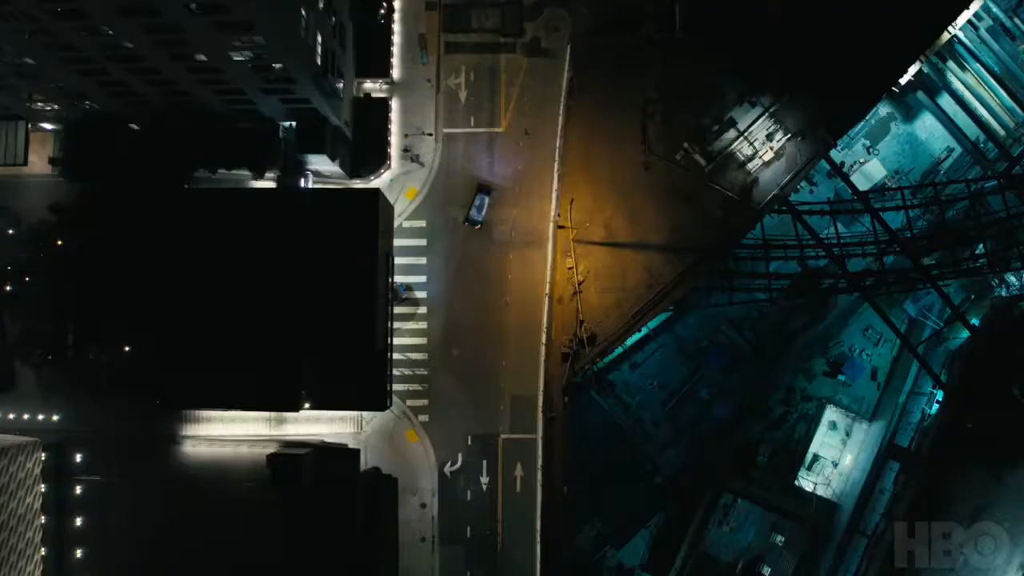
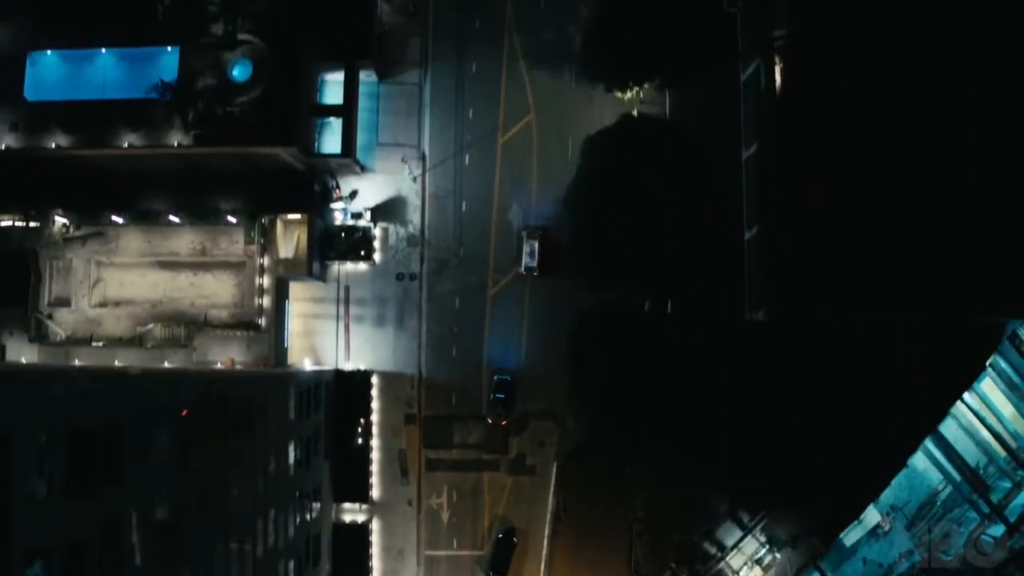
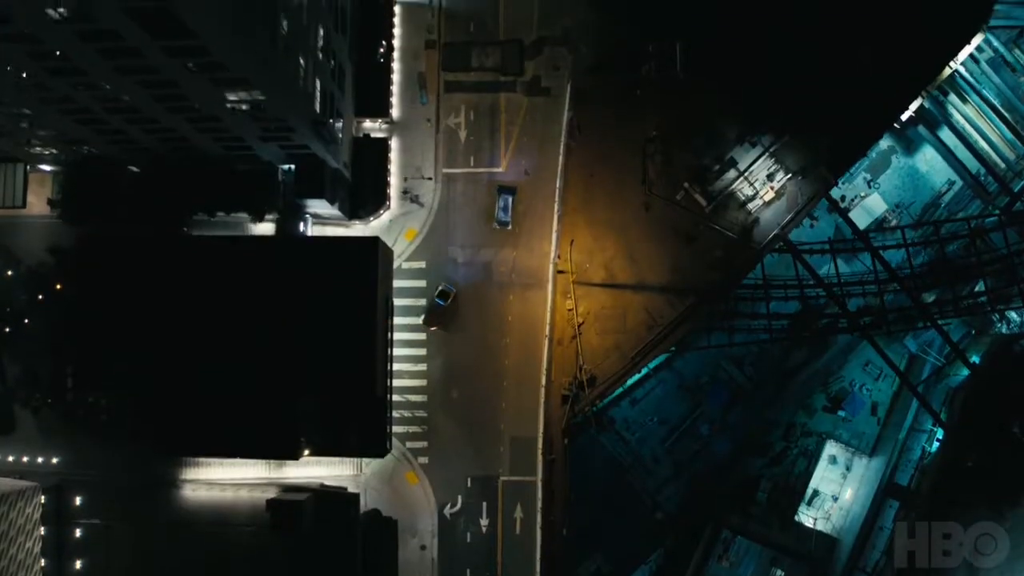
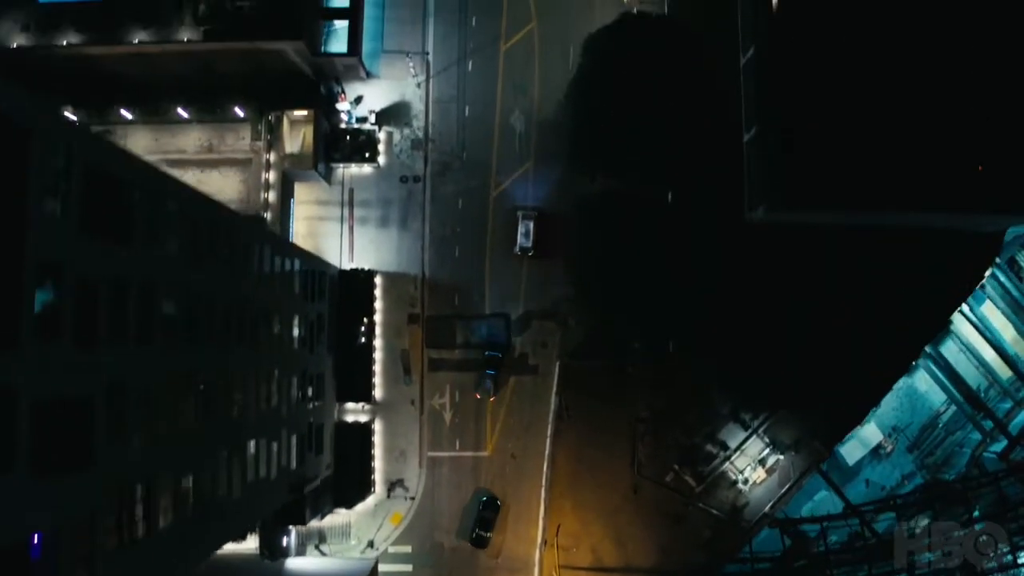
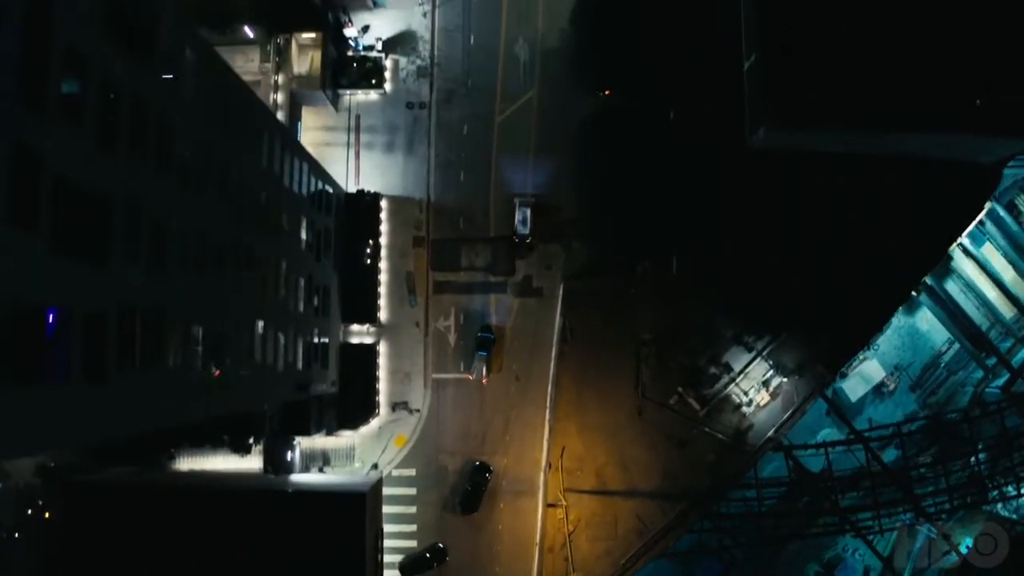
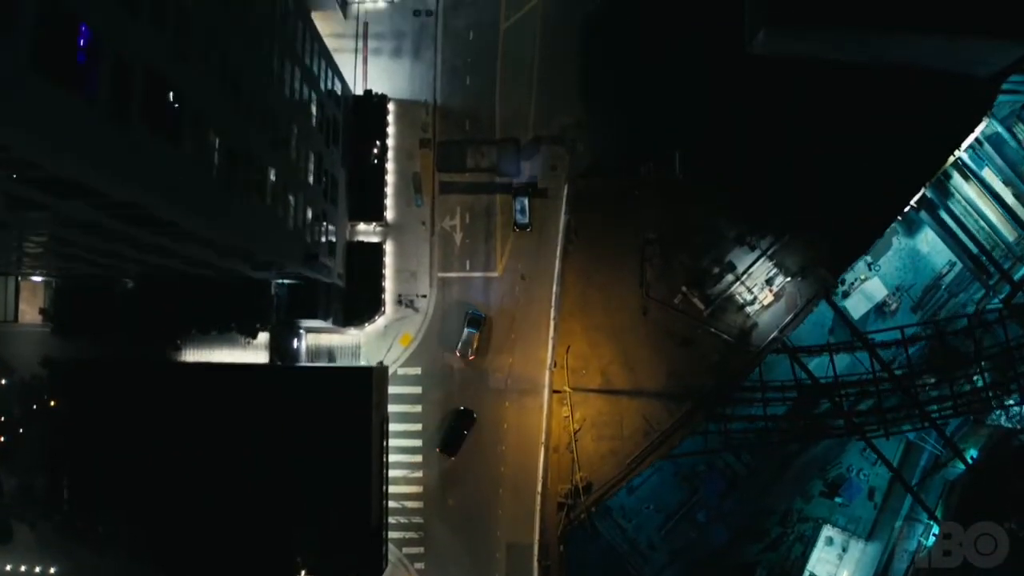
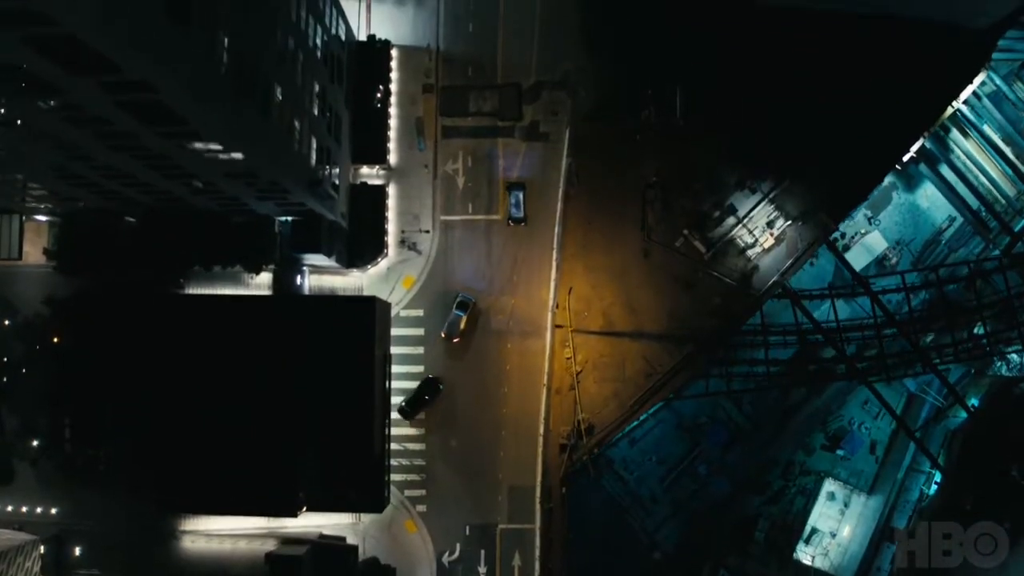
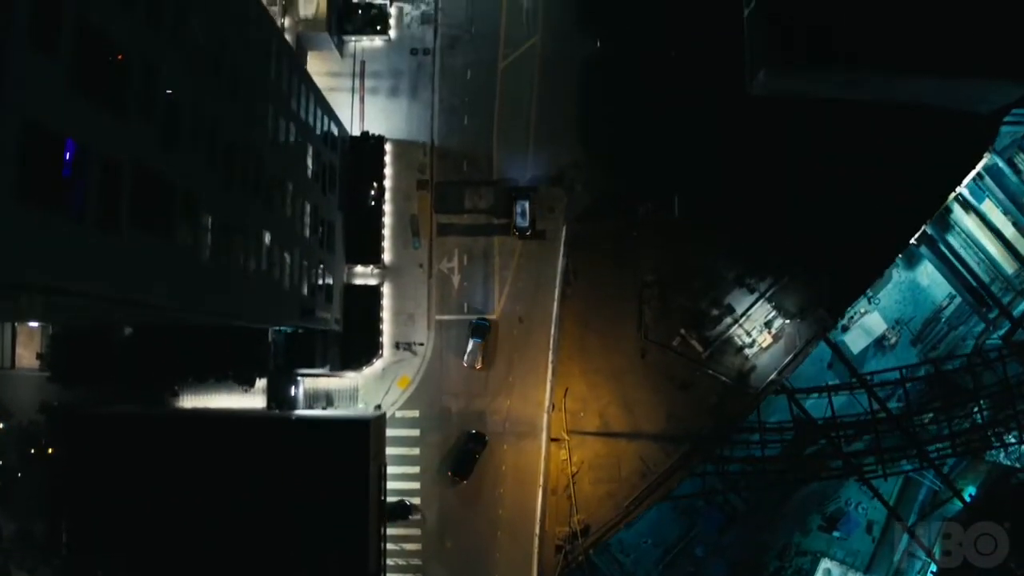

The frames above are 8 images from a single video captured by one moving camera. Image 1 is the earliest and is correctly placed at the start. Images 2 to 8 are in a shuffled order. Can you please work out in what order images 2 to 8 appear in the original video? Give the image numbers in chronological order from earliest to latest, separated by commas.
3, 7, 6, 8, 5, 4, 2
